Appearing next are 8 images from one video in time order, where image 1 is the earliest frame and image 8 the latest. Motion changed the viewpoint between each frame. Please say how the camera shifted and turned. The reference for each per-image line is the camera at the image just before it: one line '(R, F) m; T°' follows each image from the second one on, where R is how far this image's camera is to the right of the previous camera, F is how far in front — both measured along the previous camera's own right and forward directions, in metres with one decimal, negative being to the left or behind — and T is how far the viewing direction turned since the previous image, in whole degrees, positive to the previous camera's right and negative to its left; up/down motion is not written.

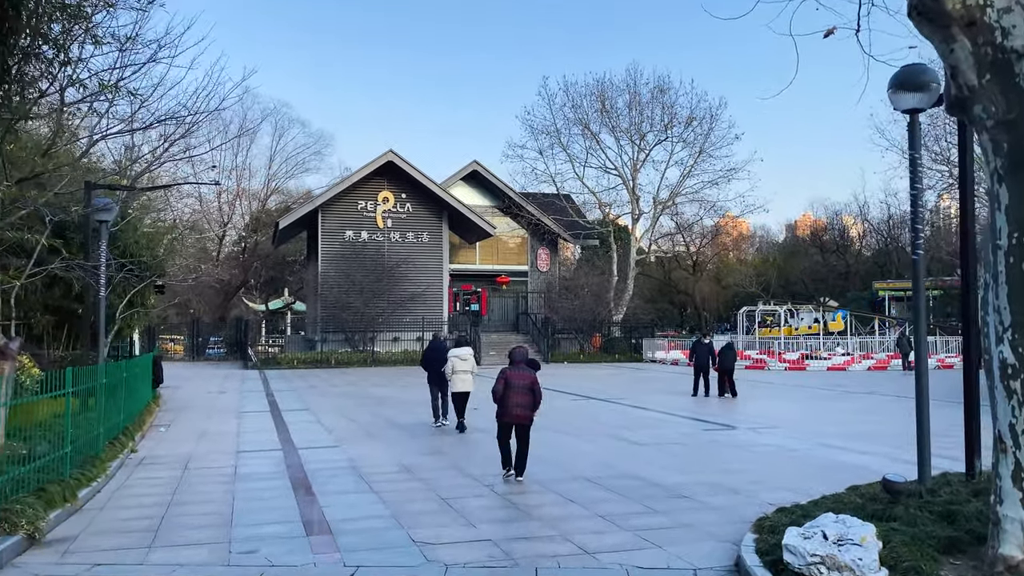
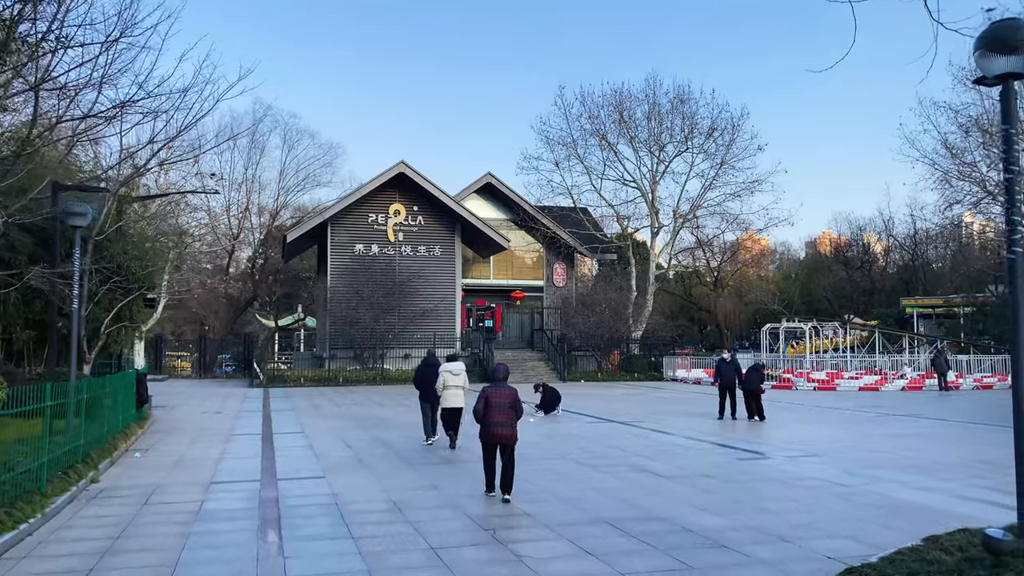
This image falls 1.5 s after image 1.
(+0.1, +1.3) m; -1°
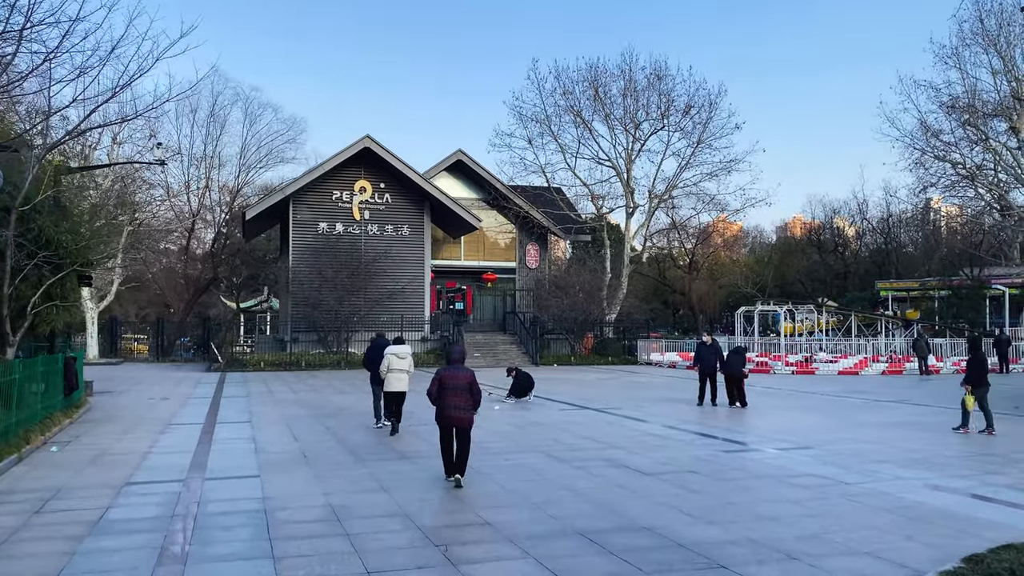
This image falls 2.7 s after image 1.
(+0.1, +1.3) m; +2°
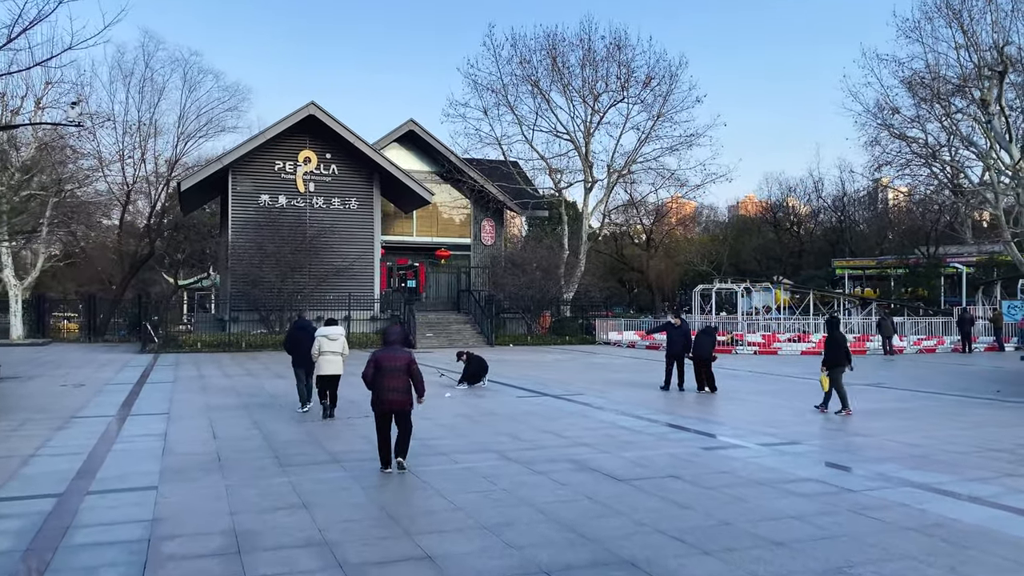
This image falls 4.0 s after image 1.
(+0.1, +1.5) m; +3°
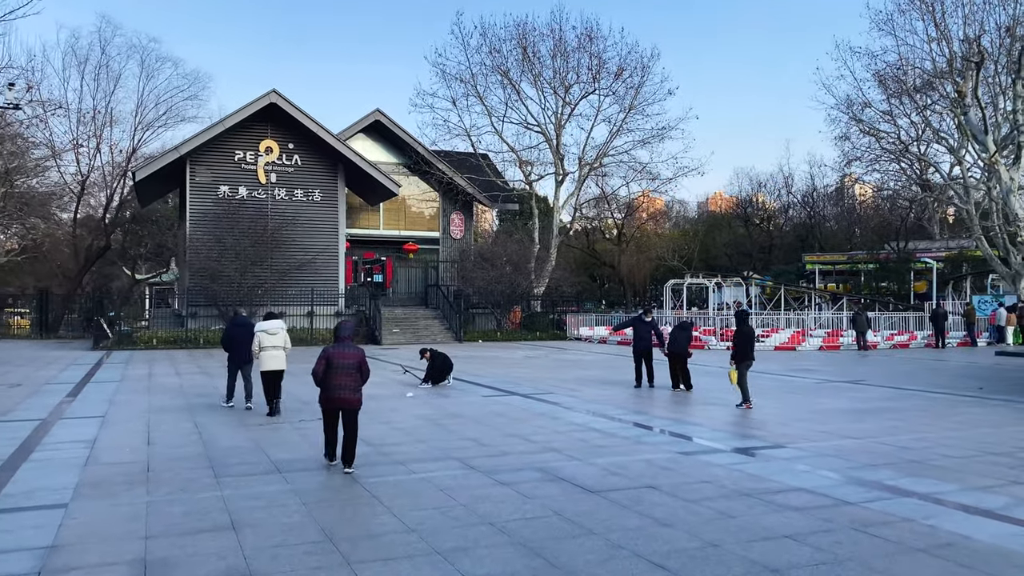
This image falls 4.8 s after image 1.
(+0.1, +0.8) m; +2°
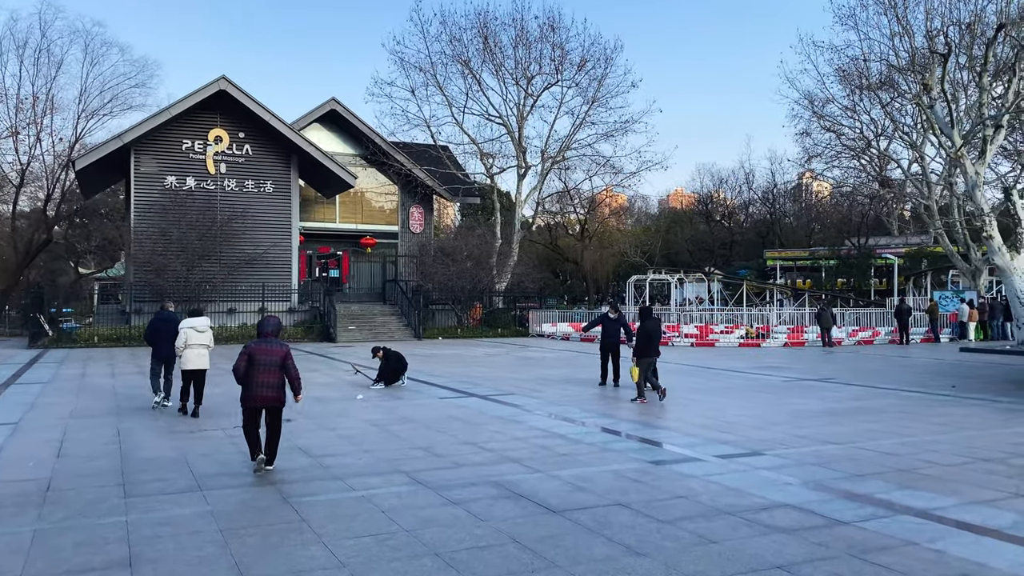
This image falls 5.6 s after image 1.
(+0.1, +0.9) m; +3°
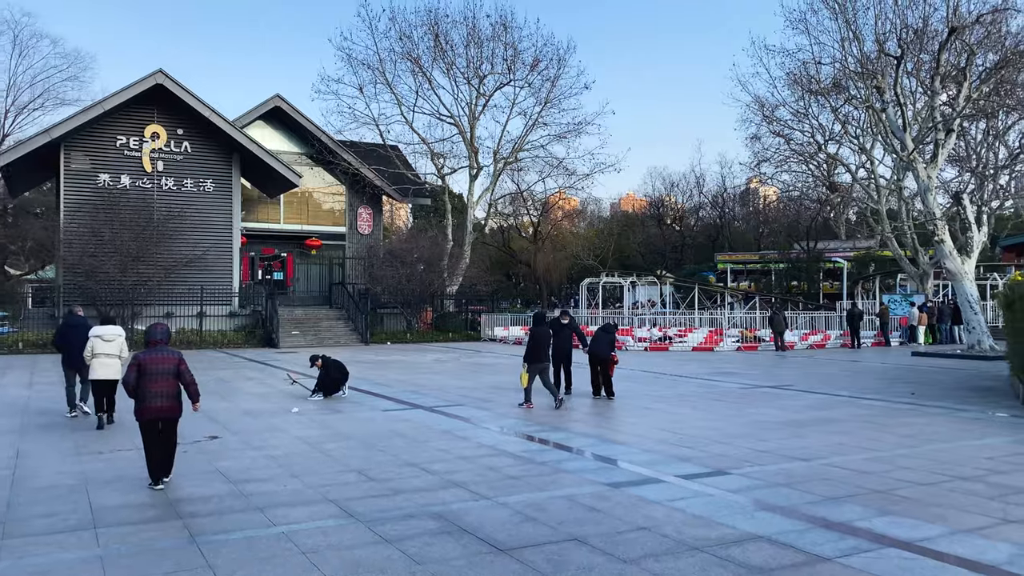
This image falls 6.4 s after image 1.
(+0.1, +0.8) m; +3°
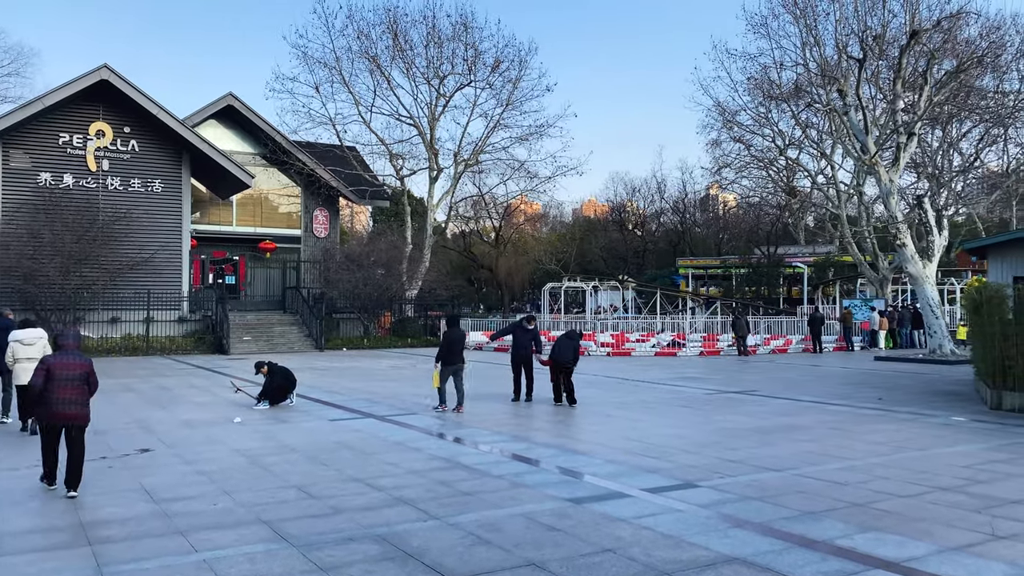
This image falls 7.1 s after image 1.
(+0.1, +0.6) m; +3°
